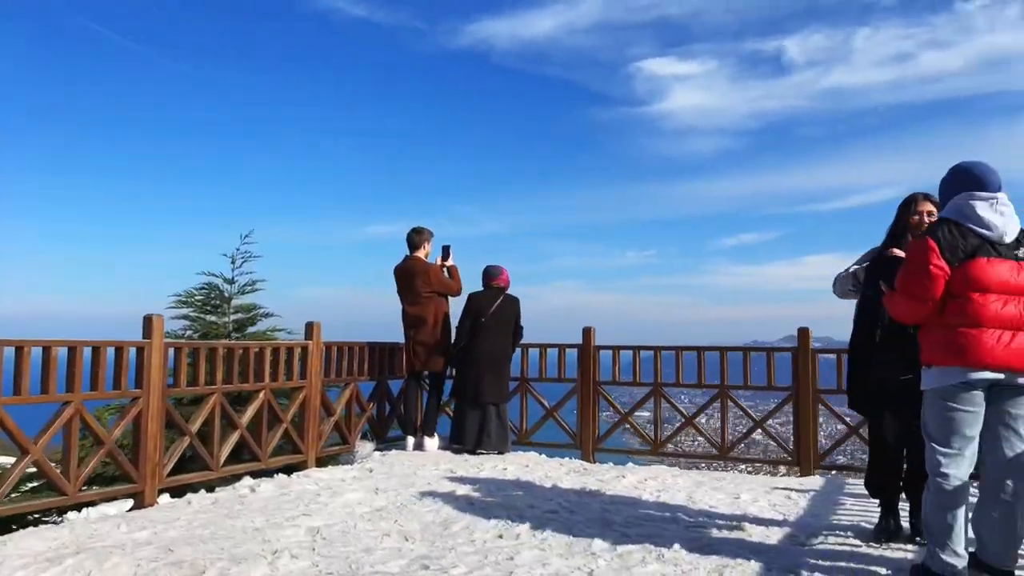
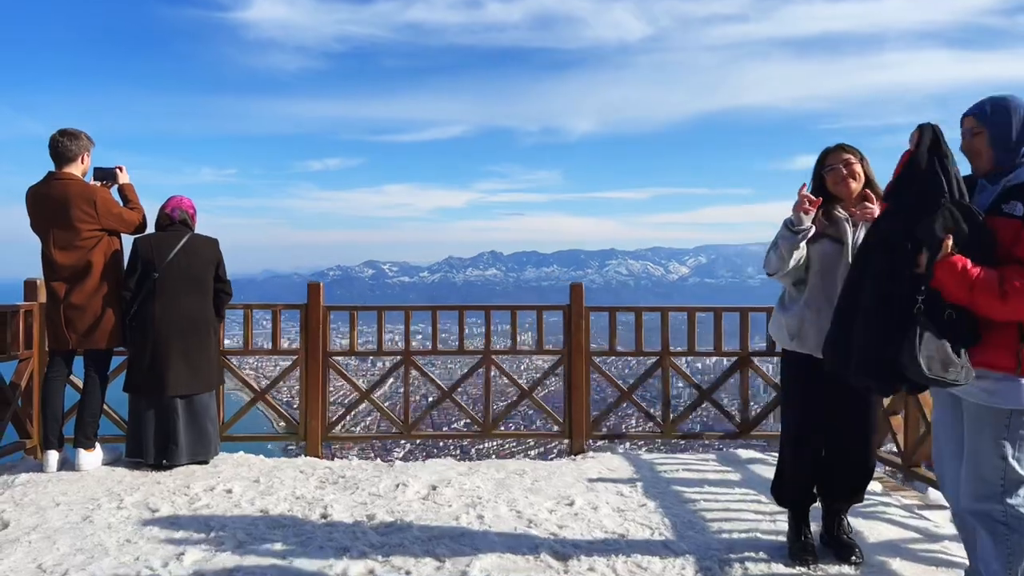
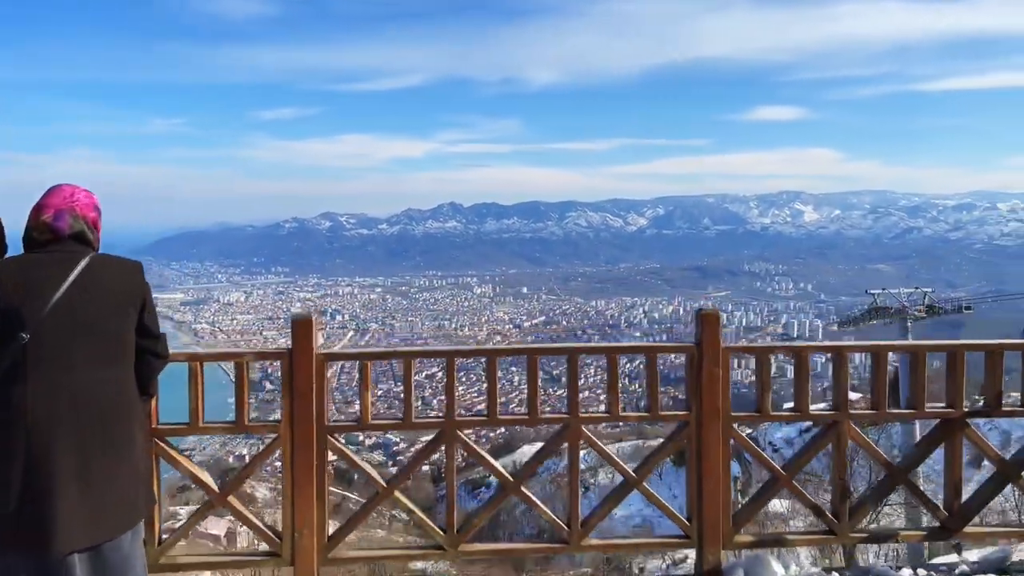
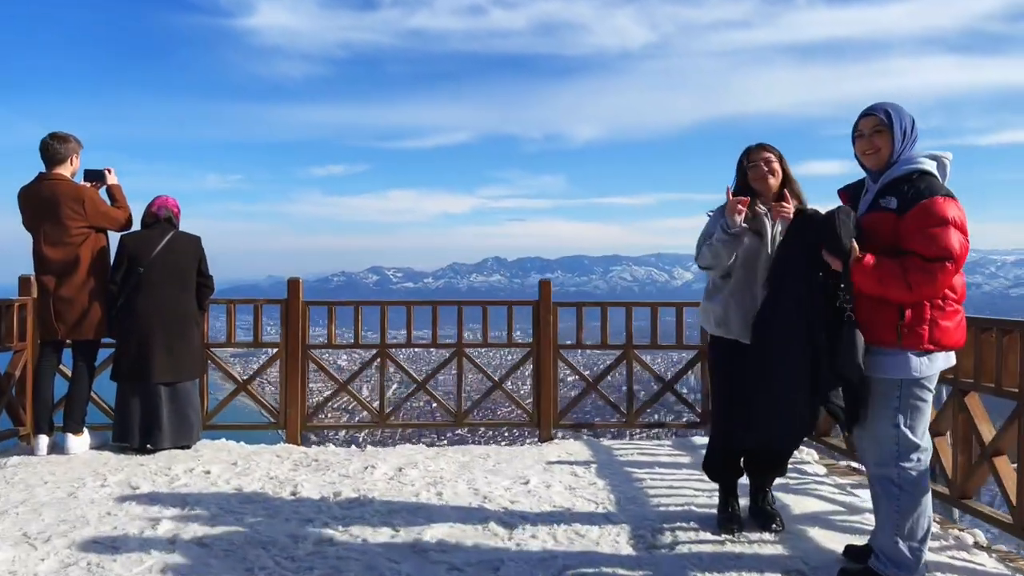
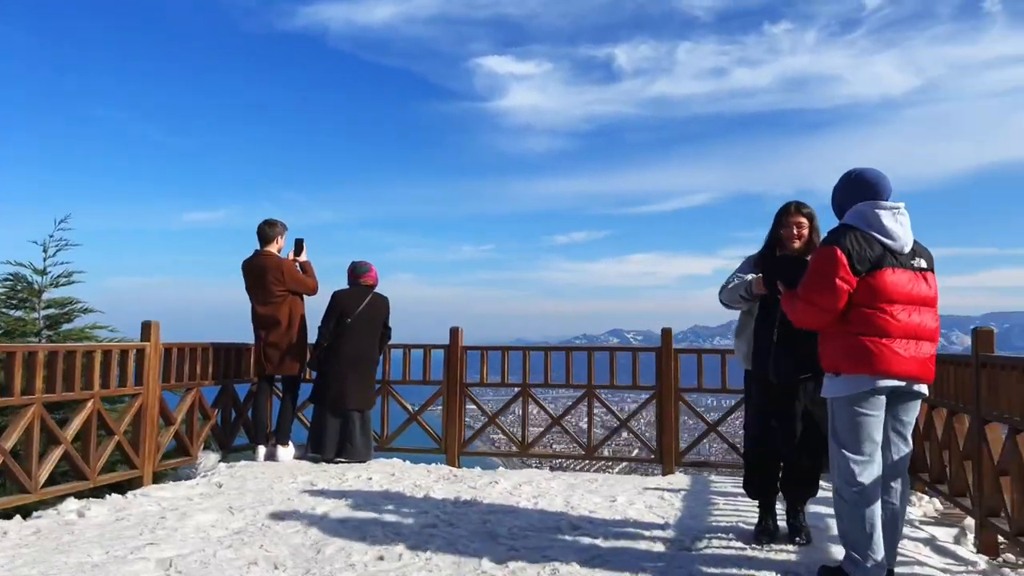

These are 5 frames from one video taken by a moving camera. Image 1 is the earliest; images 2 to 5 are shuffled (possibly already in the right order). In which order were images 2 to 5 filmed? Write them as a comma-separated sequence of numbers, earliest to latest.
5, 4, 2, 3
